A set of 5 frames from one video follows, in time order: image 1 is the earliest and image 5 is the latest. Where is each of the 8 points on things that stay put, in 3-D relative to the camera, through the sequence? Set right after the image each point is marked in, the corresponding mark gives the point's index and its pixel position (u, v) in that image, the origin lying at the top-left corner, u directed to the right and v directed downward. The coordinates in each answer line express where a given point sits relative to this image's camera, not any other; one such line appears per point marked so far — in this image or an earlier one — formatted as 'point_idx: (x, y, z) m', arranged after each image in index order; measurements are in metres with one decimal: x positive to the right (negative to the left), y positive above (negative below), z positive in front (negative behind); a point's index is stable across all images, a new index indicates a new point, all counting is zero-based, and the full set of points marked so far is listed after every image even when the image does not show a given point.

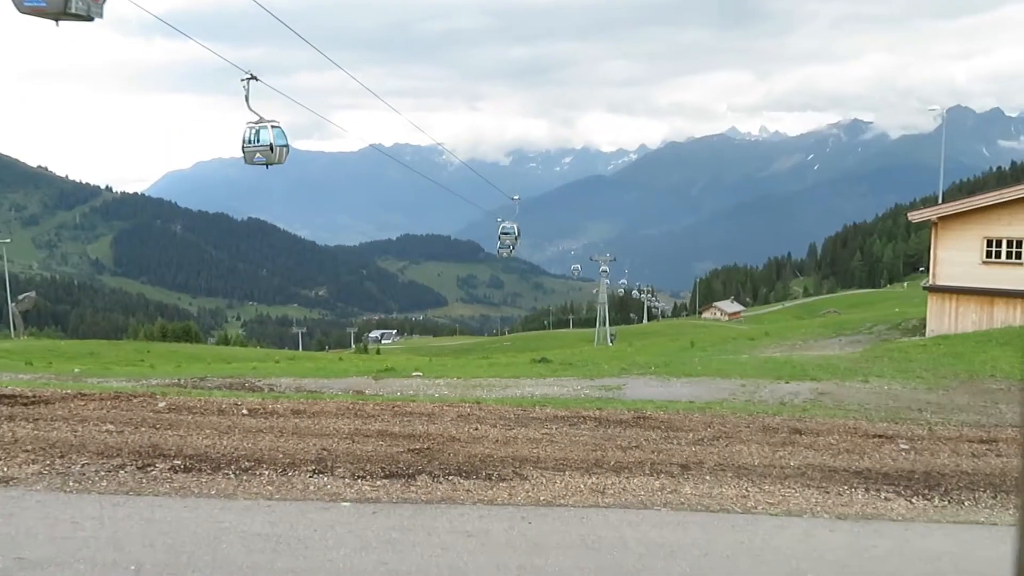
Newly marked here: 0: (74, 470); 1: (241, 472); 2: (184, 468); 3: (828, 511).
0: (-10.1, -4.2, +17.7) m
1: (-6.5, -4.4, +18.5) m
2: (-7.9, -4.3, +18.4) m
3: (+7.8, -5.5, +18.9) m
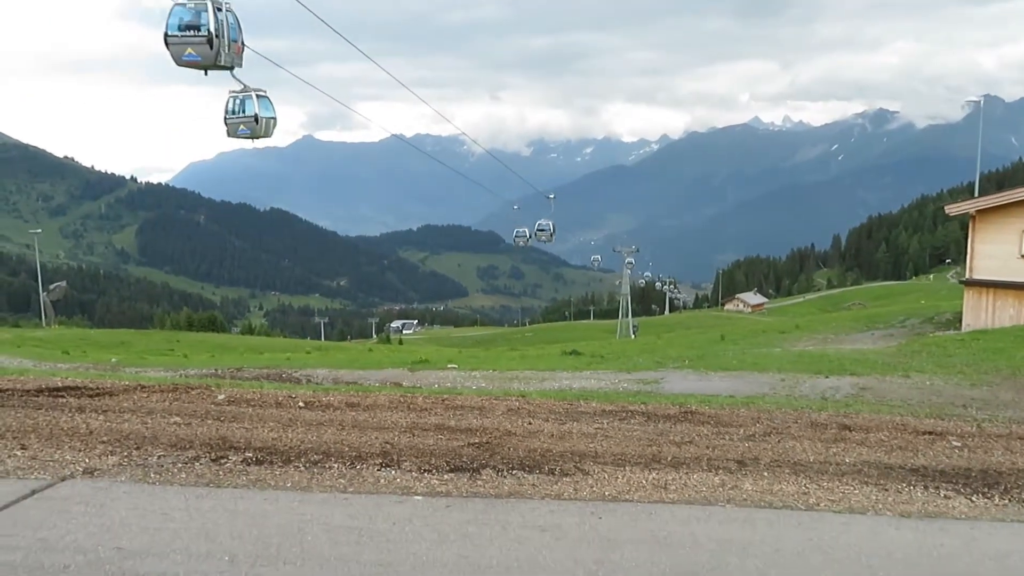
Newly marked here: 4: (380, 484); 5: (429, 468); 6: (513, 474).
0: (-8.5, -4.1, +18.2) m
1: (-4.9, -4.4, +18.9) m
2: (-6.3, -4.2, +18.8) m
3: (+9.3, -5.5, +19.0) m
4: (-3.0, -4.6, +17.8) m
5: (-2.1, -4.5, +19.3) m
6: (0.0, -4.7, +19.3) m
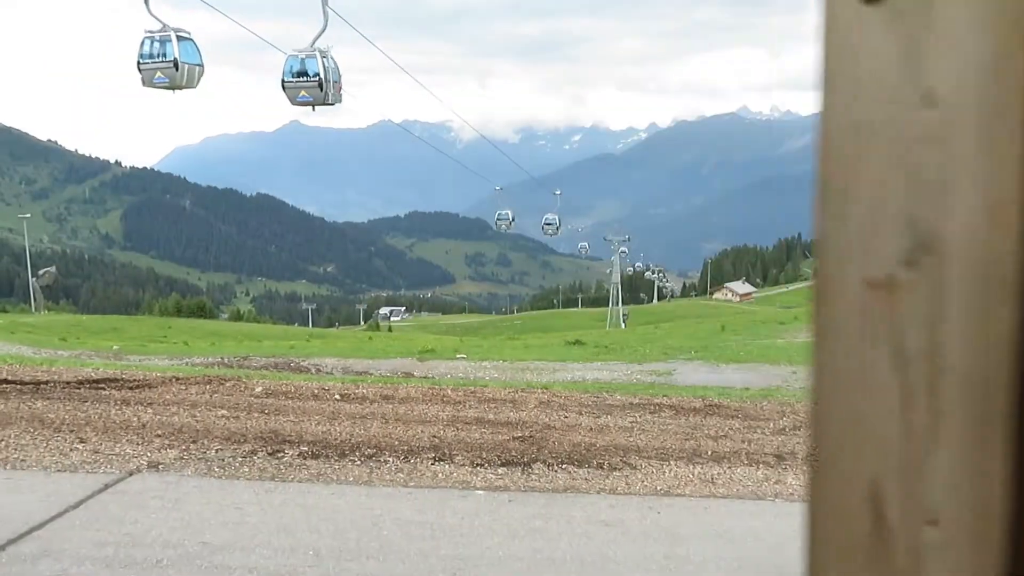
0: (-7.2, -4.0, +18.4) m
1: (-3.6, -4.3, +19.1) m
2: (-5.0, -4.1, +19.1) m
3: (+10.6, -5.5, +19.5) m
4: (-1.7, -4.5, +18.0) m
5: (-0.8, -4.4, +19.6) m
6: (+1.3, -4.6, +19.7) m
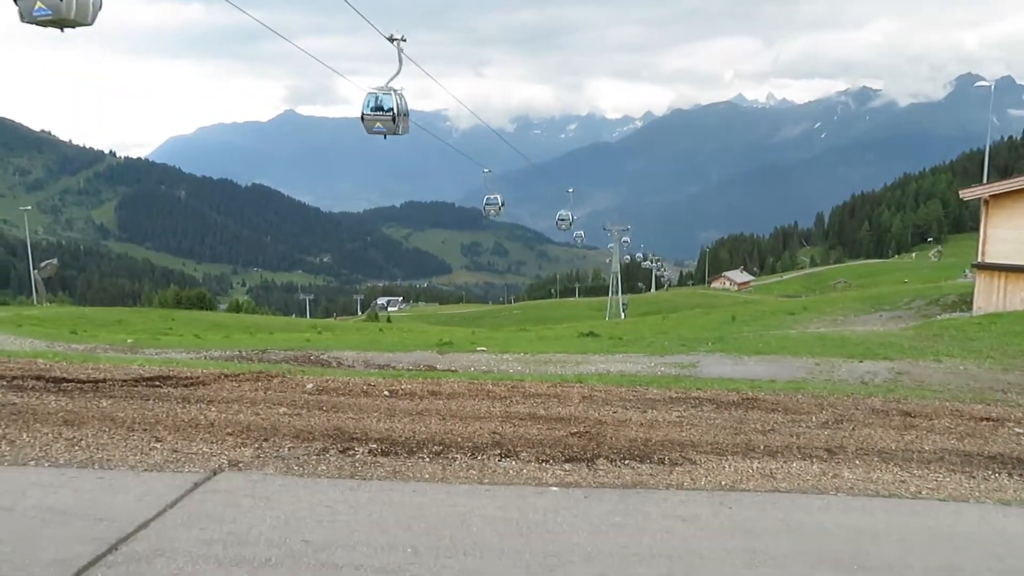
0: (-5.5, -4.0, +18.7) m
1: (-1.9, -4.3, +19.5) m
2: (-3.3, -4.1, +19.4) m
3: (+12.3, -5.4, +19.9) m
4: (0.0, -4.5, +18.4) m
5: (+0.9, -4.4, +20.0) m
6: (+3.0, -4.6, +20.0) m
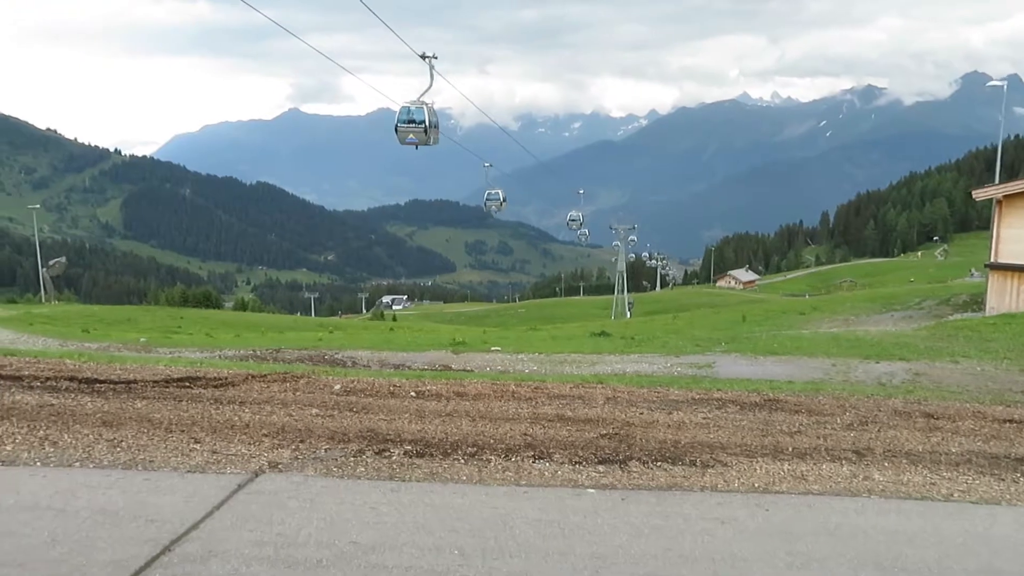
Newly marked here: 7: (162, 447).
0: (-4.7, -4.1, +18.9) m
1: (-1.1, -4.3, +19.6) m
2: (-2.4, -4.2, +19.6) m
3: (+13.2, -5.5, +20.0) m
4: (+0.8, -4.6, +18.6) m
5: (+1.8, -4.5, +20.1) m
6: (+3.9, -4.7, +20.2) m
7: (-8.4, -3.8, +18.5) m
